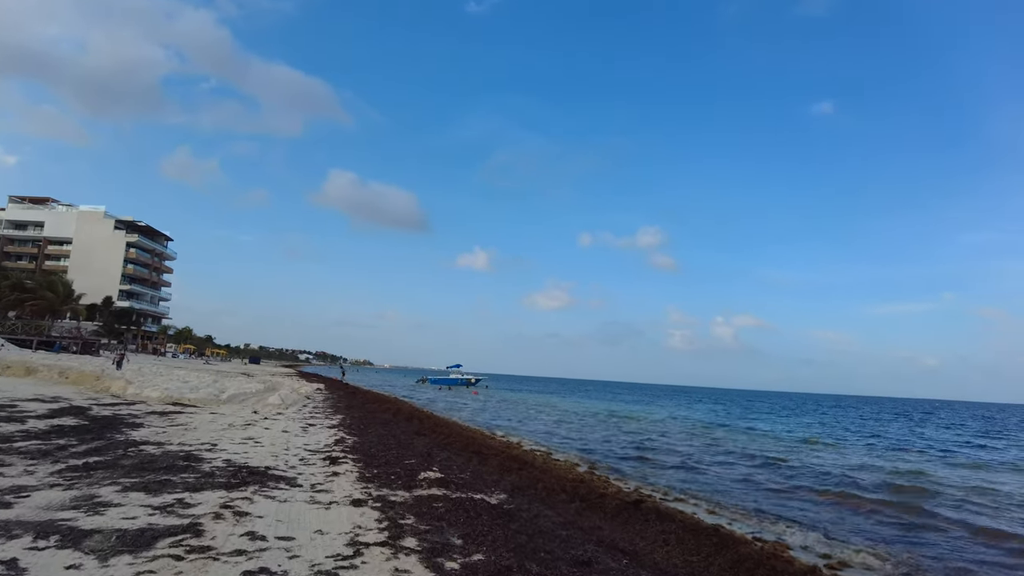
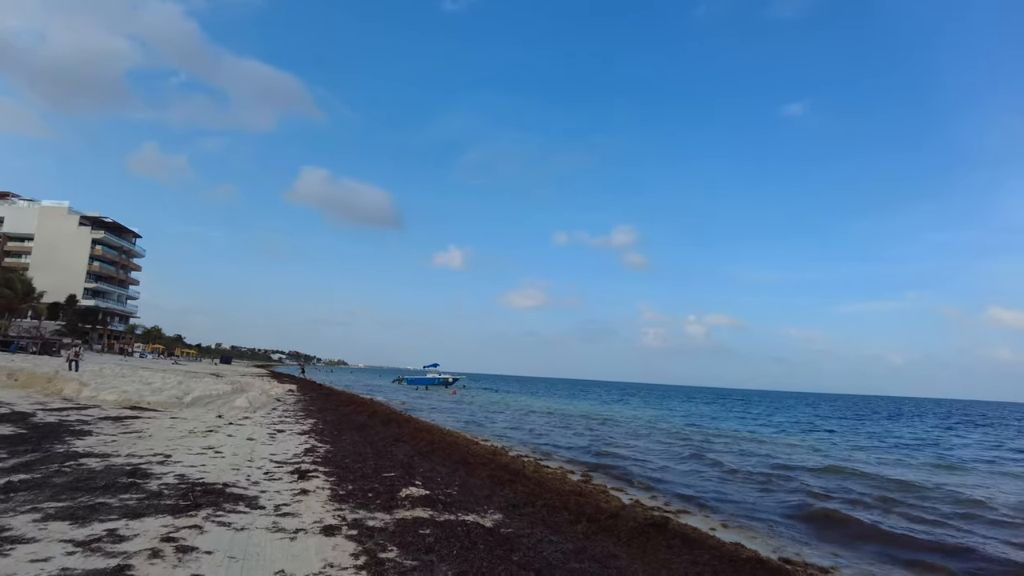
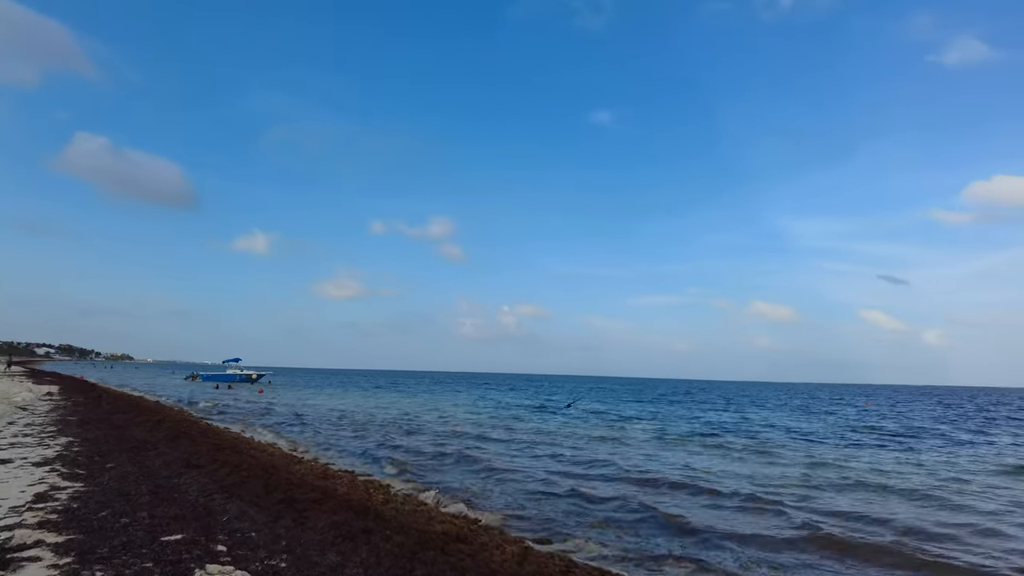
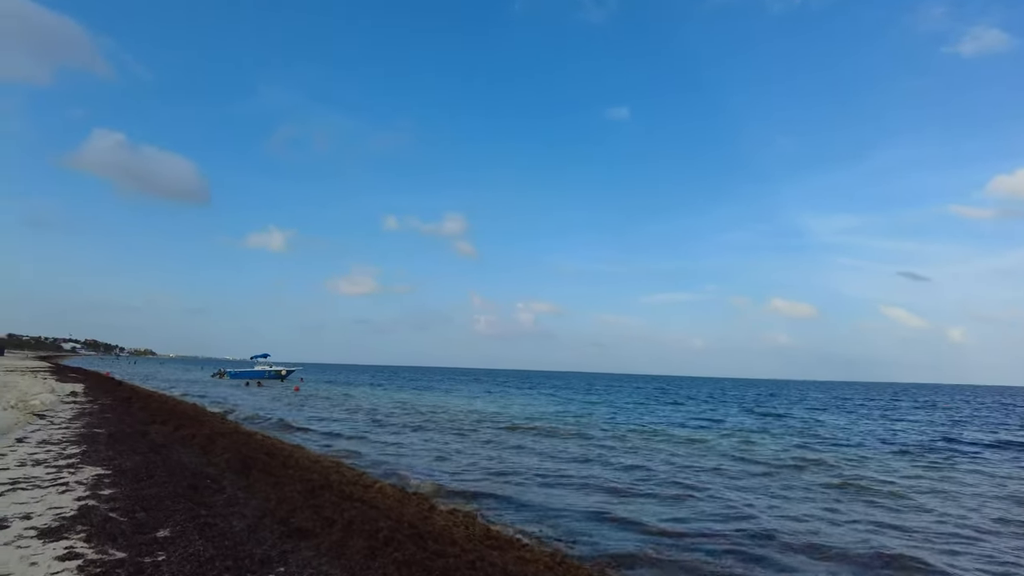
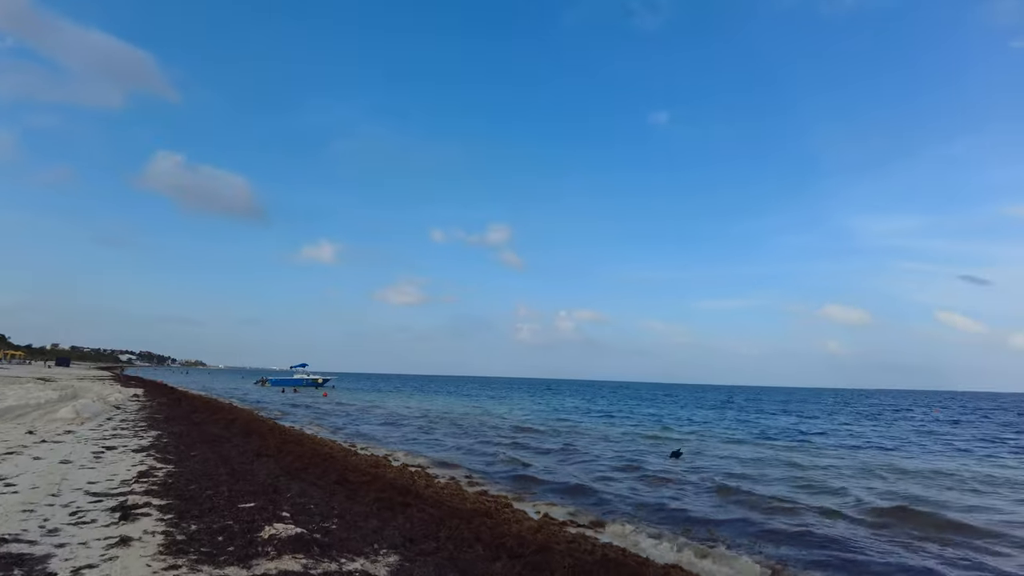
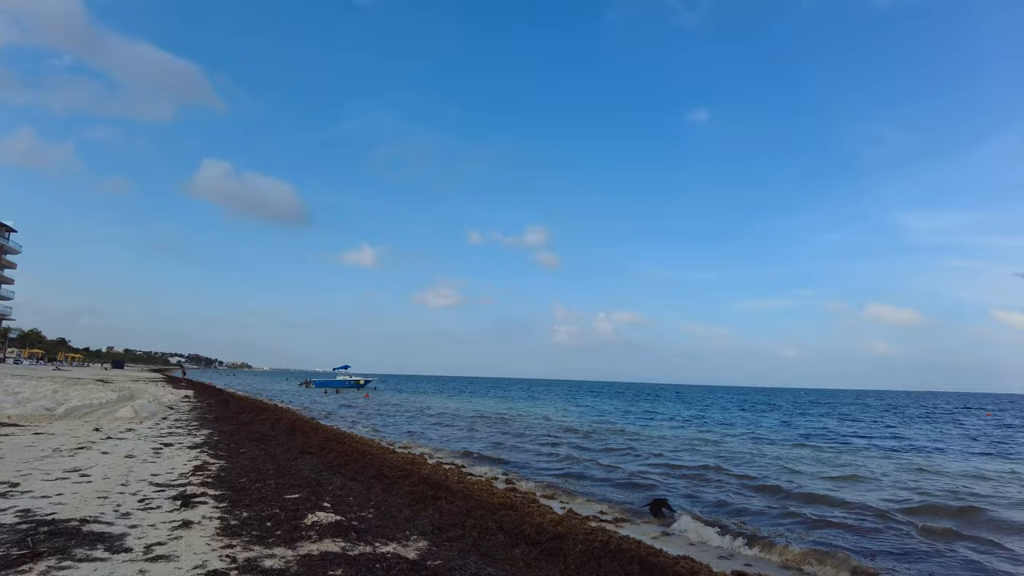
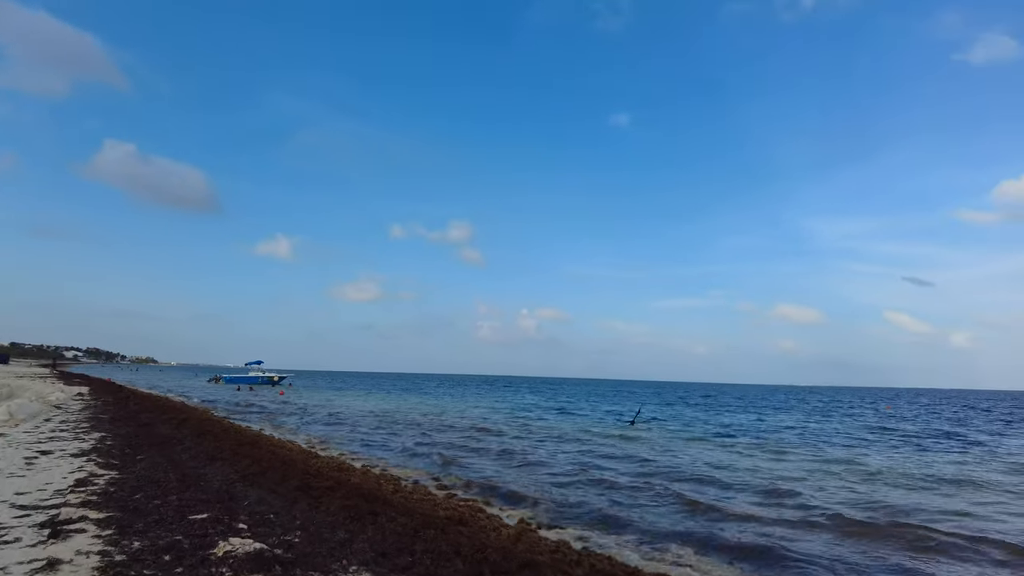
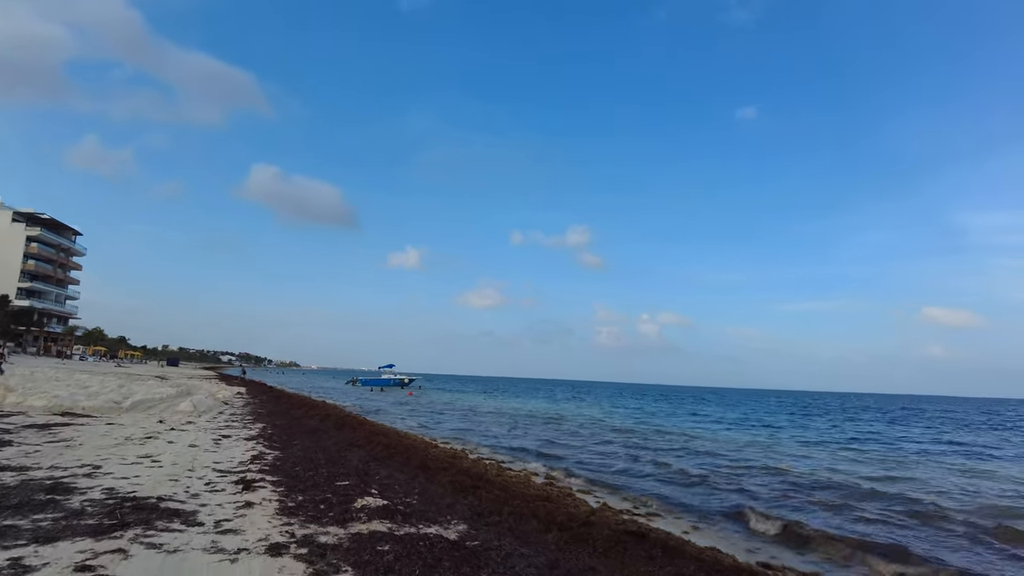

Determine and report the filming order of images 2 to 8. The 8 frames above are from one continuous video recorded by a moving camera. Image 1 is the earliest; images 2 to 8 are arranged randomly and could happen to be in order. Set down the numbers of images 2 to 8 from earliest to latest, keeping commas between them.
2, 8, 6, 5, 7, 3, 4
